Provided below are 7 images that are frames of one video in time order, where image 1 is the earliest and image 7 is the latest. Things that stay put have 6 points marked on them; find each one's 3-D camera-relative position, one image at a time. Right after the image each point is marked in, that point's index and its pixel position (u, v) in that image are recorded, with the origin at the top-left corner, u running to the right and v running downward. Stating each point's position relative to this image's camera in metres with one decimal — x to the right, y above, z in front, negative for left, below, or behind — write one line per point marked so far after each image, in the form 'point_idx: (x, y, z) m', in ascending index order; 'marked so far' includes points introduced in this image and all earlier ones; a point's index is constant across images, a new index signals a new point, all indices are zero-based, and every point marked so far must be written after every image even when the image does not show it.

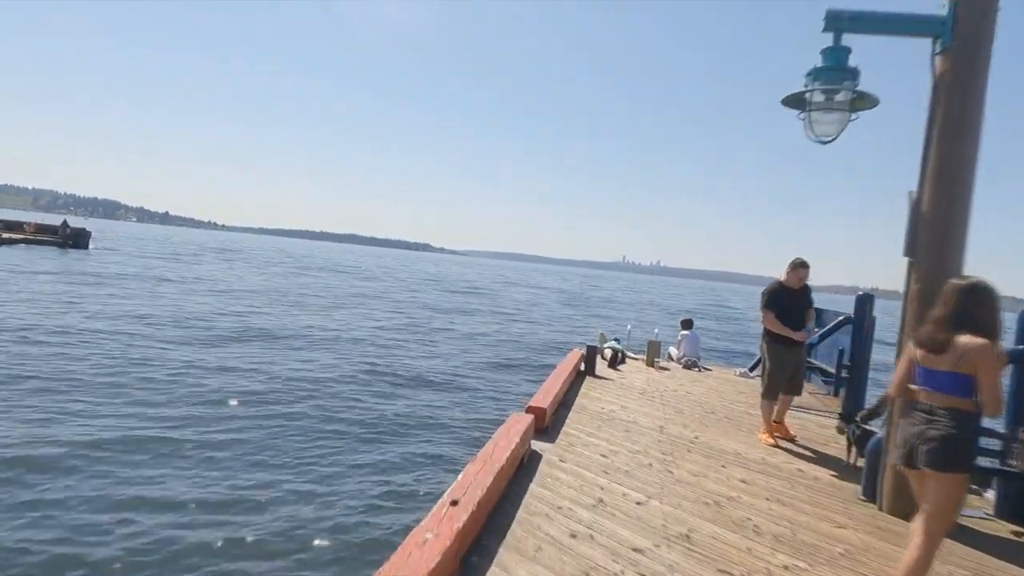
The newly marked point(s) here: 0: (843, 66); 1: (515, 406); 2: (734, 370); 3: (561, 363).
0: (+2.1, +1.4, +4.2) m
1: (0.0, -2.1, +13.7) m
2: (+3.4, -1.3, +10.2) m
3: (+0.5, -0.9, +7.5) m
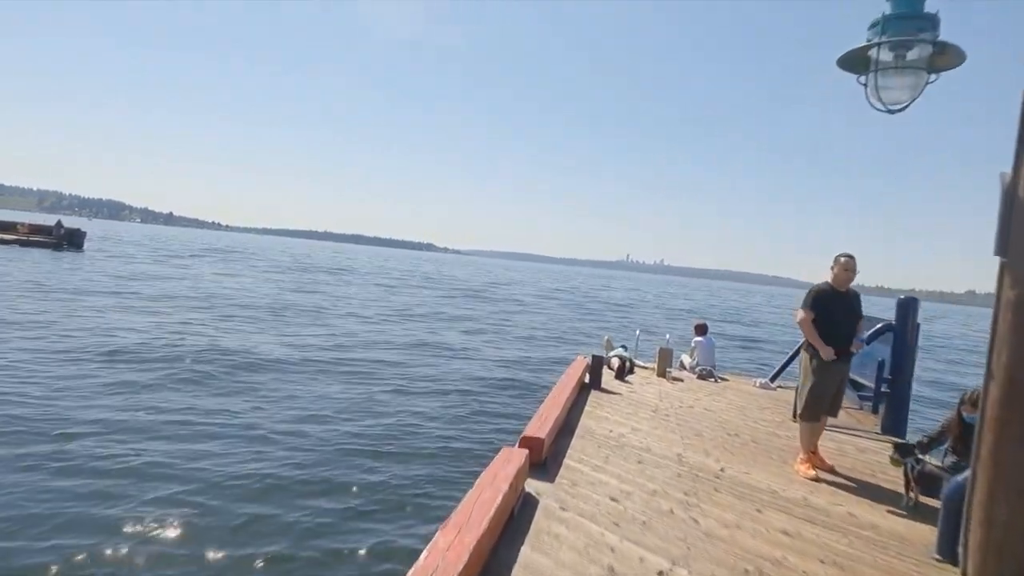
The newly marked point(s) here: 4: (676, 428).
0: (+2.0, +1.4, +3.3) m
1: (0.0, -2.2, +12.9) m
2: (+3.3, -1.3, +9.3) m
3: (+0.5, -1.0, +6.6) m
4: (+1.5, -1.3, +6.1) m
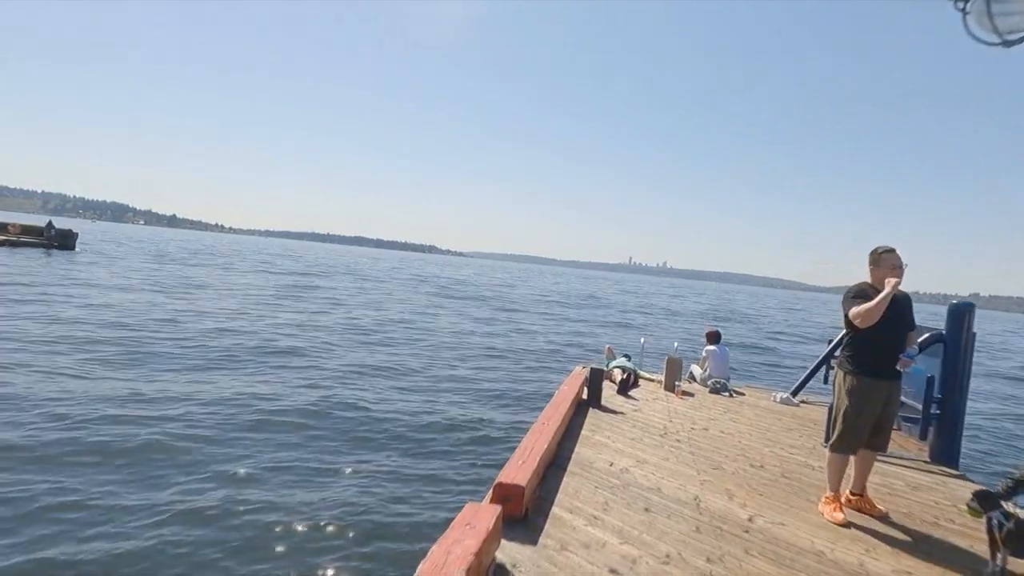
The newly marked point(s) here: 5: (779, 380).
0: (+1.9, +1.3, +2.3) m
1: (-0.1, -2.2, +11.9) m
2: (+3.2, -1.3, +8.3) m
3: (+0.3, -1.0, +5.6) m
4: (+1.4, -1.3, +5.1) m
5: (+6.3, -2.2, +15.5) m
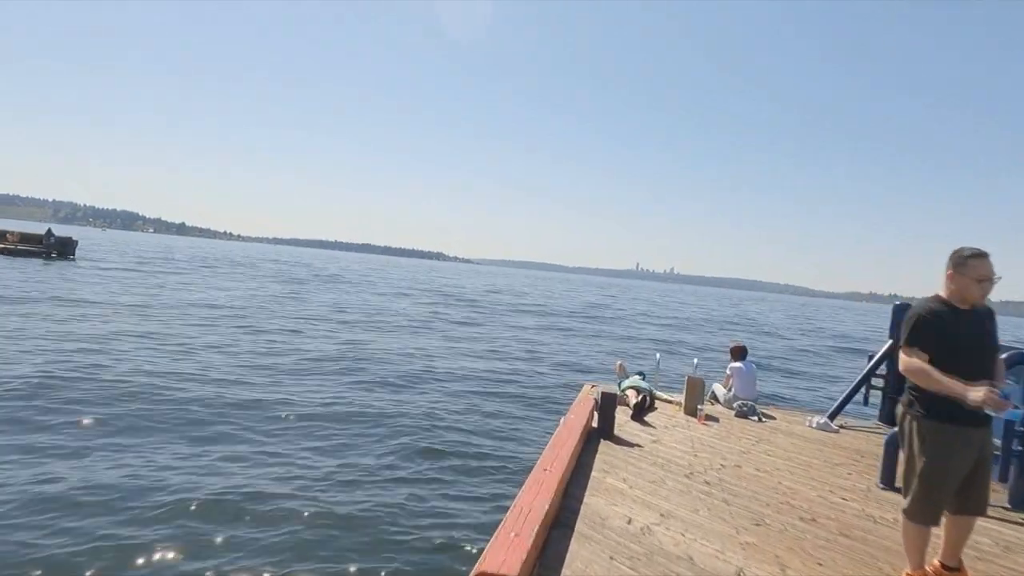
0: (+1.8, +1.3, +1.4) m
1: (-0.1, -2.4, +10.9) m
2: (+3.2, -1.4, +7.3) m
3: (+0.3, -1.1, +4.7) m
4: (+1.3, -1.4, +4.2) m
5: (+6.3, -2.4, +14.5) m
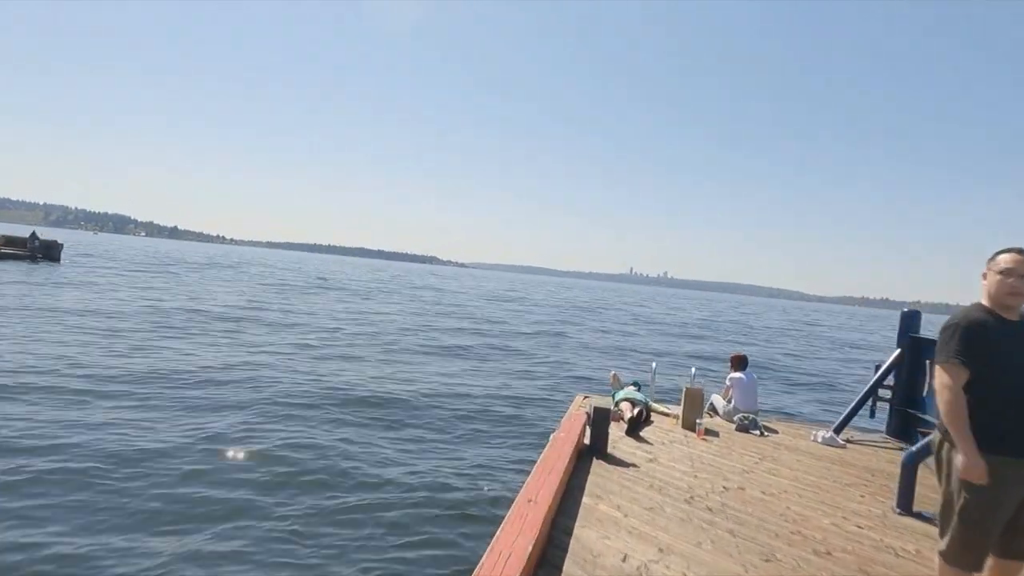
0: (+1.7, +1.3, +1.0) m
1: (-0.2, -2.4, +10.5) m
2: (+3.1, -1.5, +6.9) m
3: (+0.2, -1.1, +4.3) m
4: (+1.2, -1.4, +3.8) m
5: (+6.1, -2.5, +14.2) m
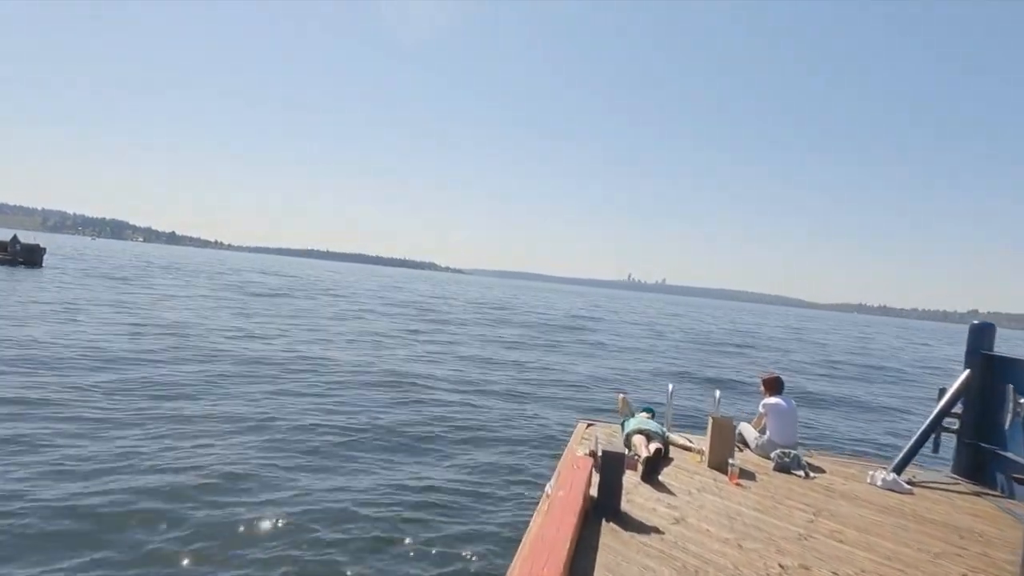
0: (+1.6, +1.3, -0.2) m
1: (-0.3, -2.5, +9.2) m
2: (+3.0, -1.6, +5.7) m
3: (+0.1, -1.2, +3.0) m
4: (+1.1, -1.5, +2.5) m
5: (+6.0, -2.6, +12.9) m
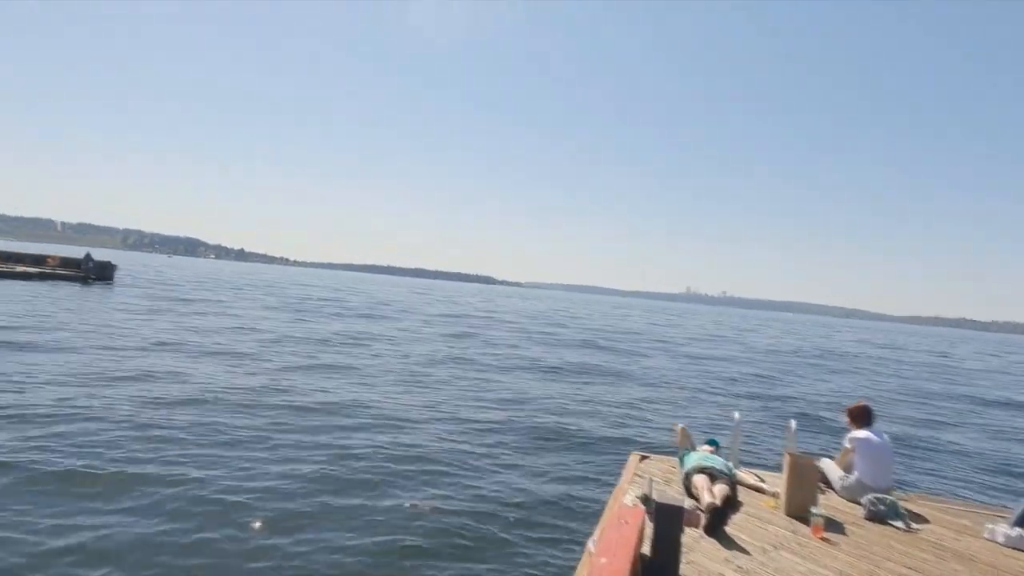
0: (+1.4, +1.3, -1.0) m
1: (+0.3, -2.7, +8.5) m
2: (+3.3, -1.6, +4.7) m
3: (+0.2, -1.2, +2.3) m
4: (+1.2, -1.5, +1.7) m
5: (+6.9, -2.9, +11.6) m
